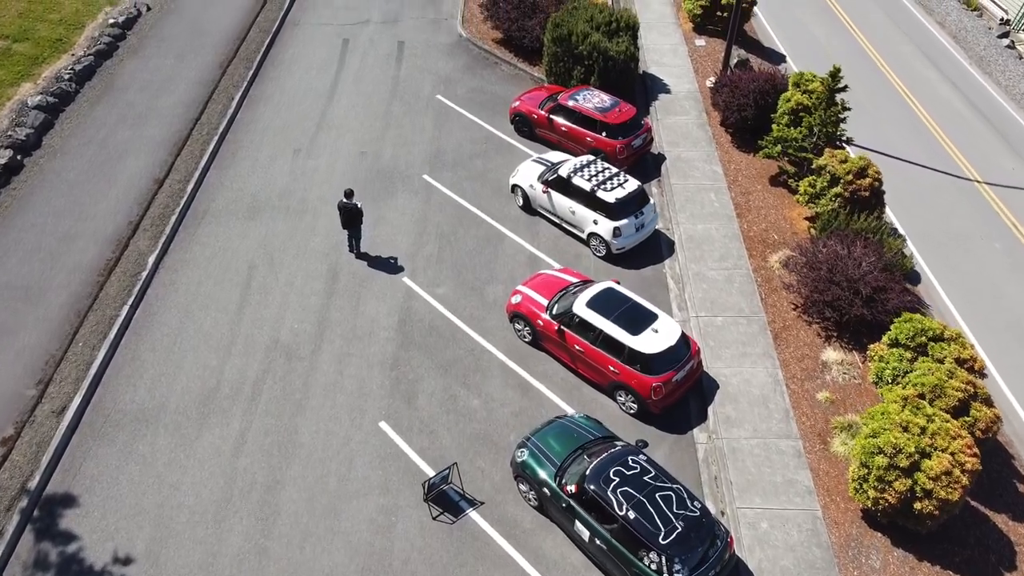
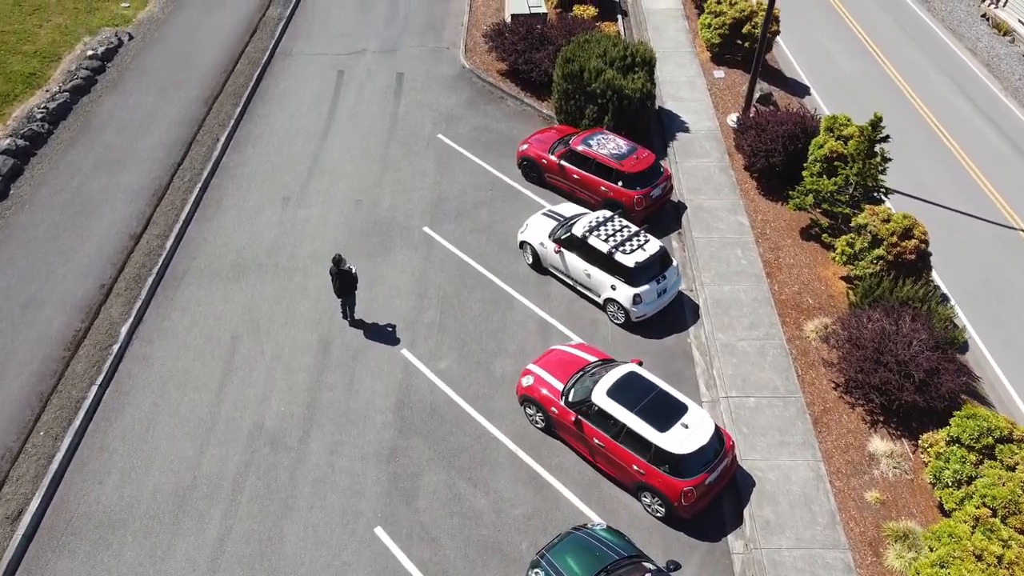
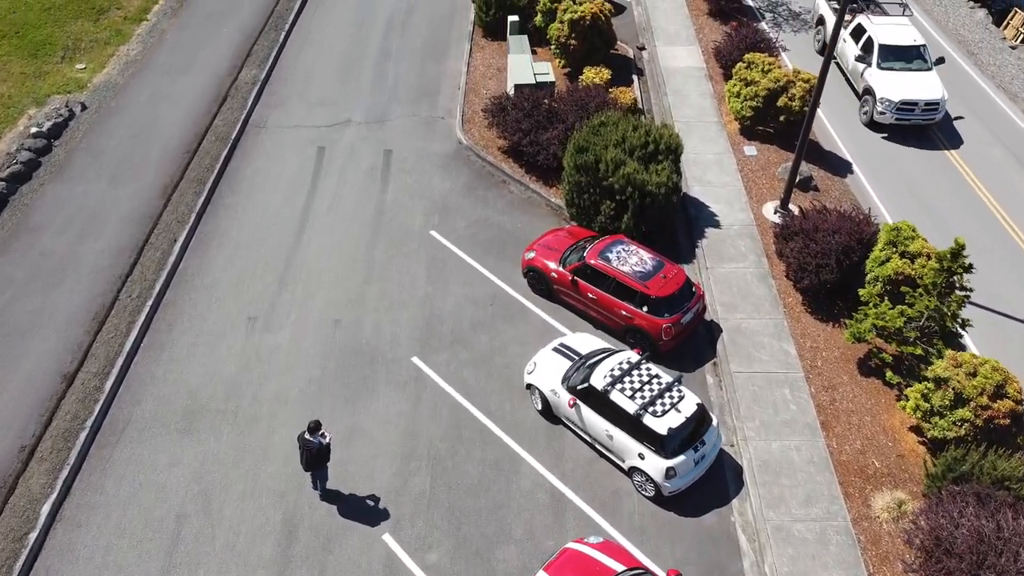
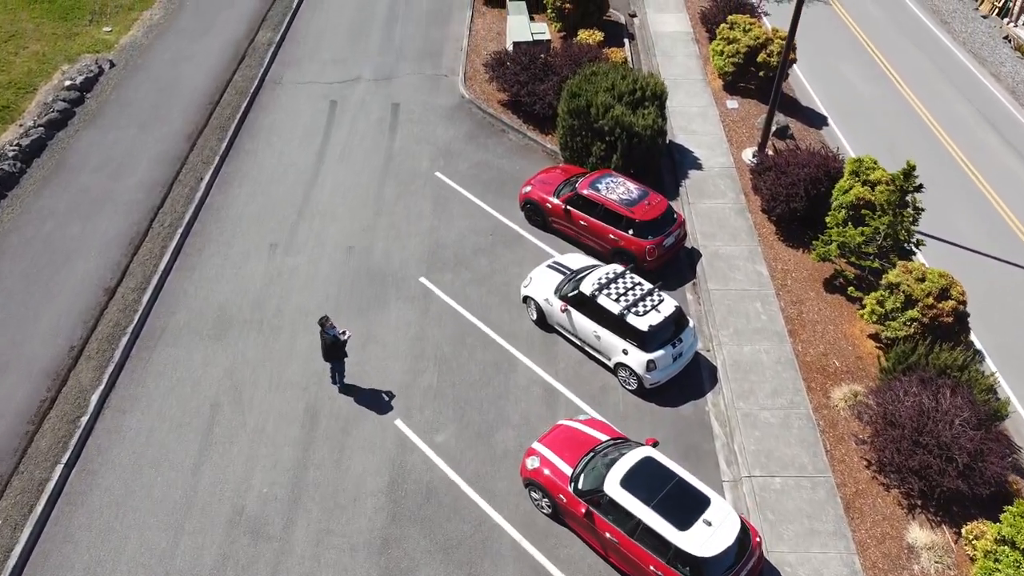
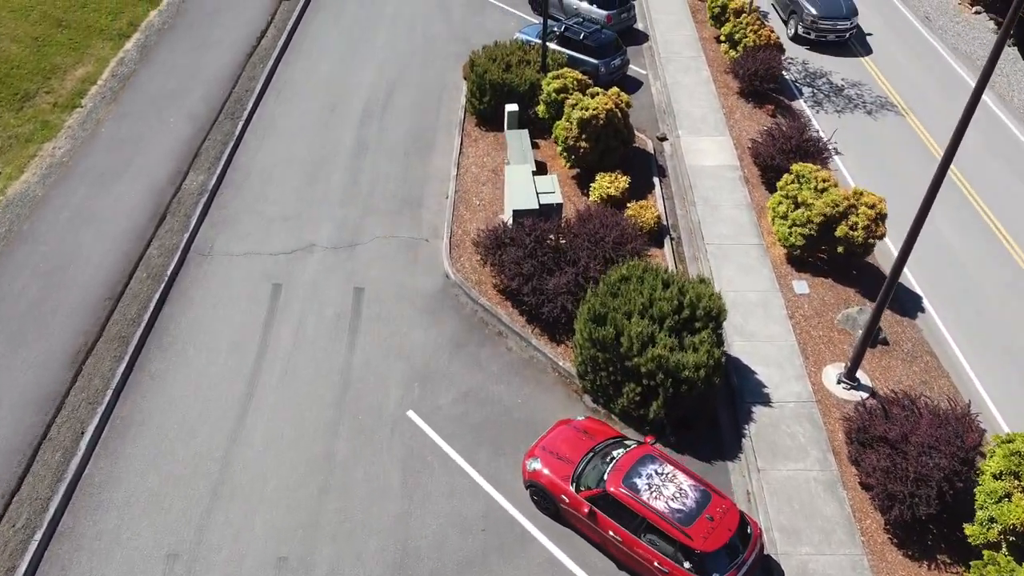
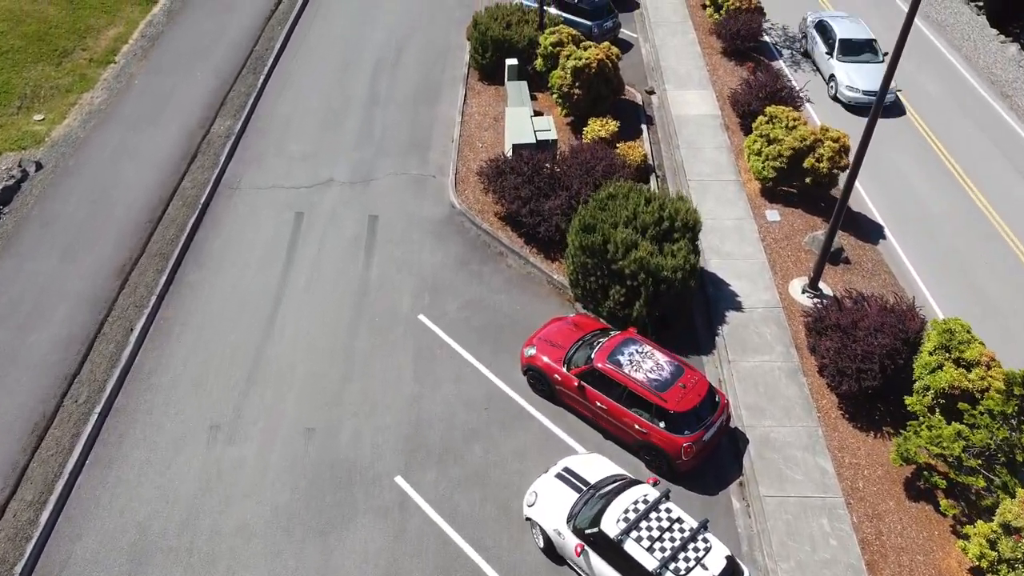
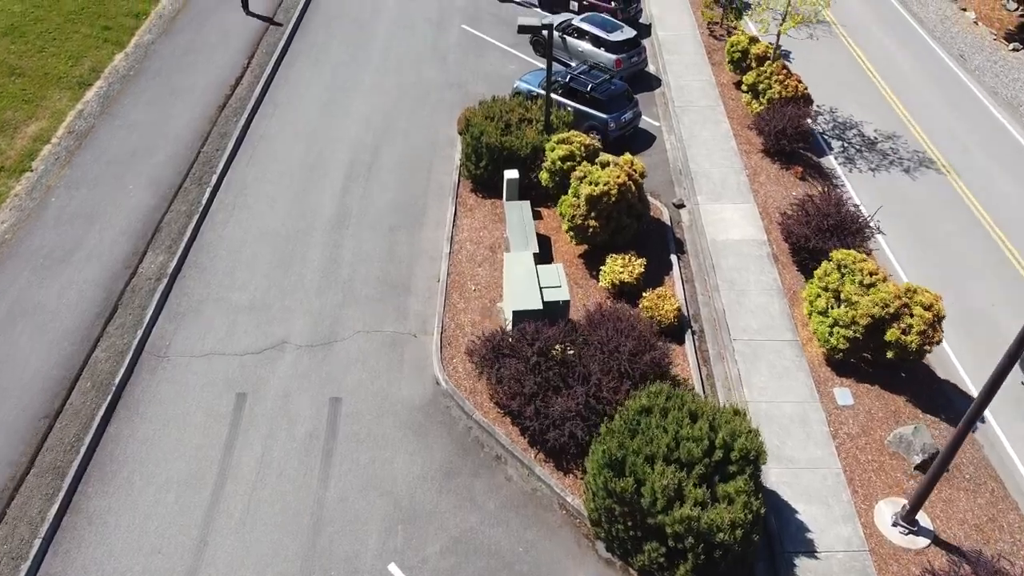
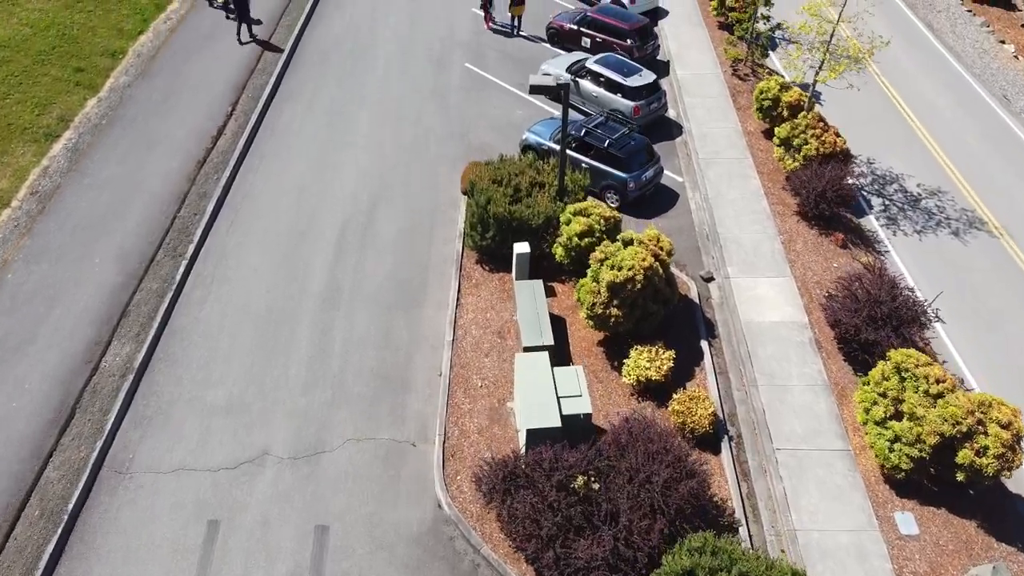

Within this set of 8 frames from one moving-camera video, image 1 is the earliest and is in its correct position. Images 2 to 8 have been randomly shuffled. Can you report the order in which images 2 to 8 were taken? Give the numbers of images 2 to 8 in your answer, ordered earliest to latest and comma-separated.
2, 4, 3, 6, 5, 7, 8
